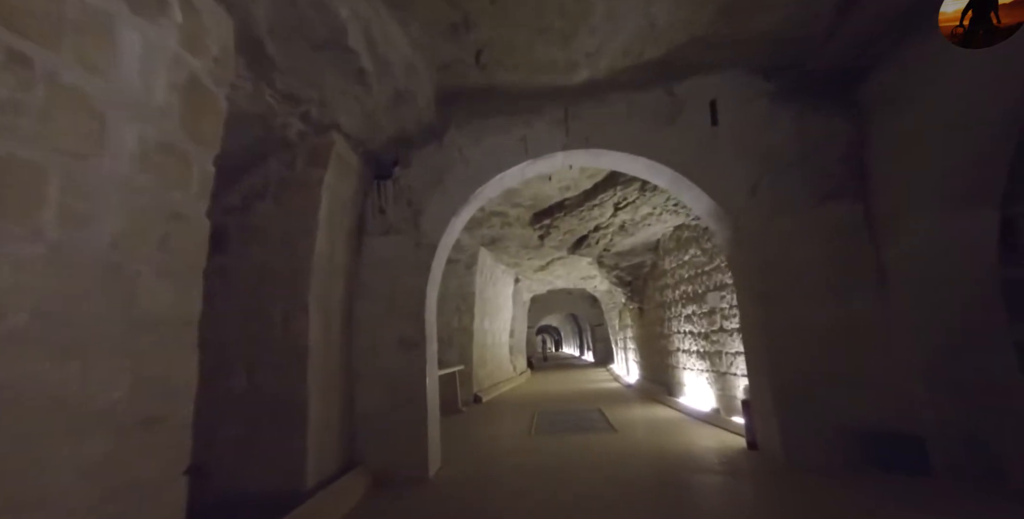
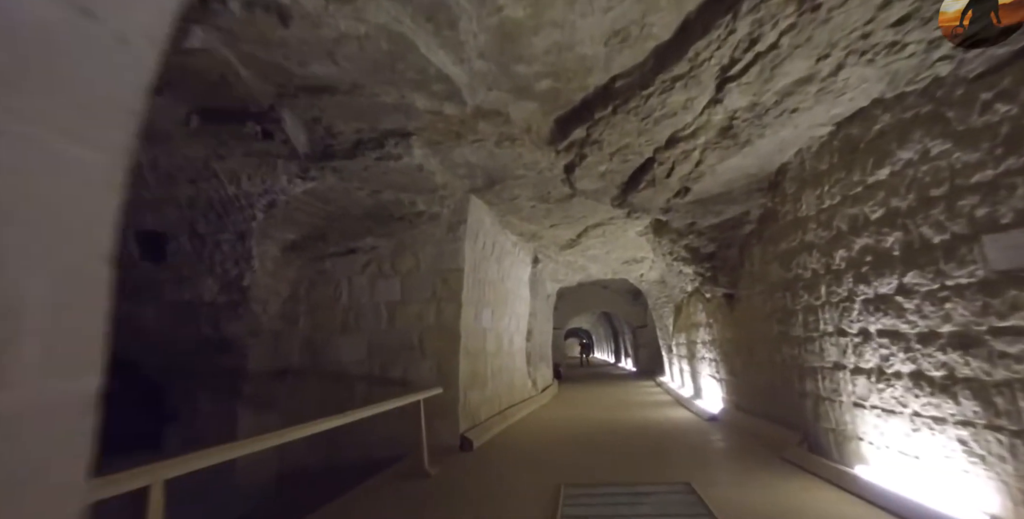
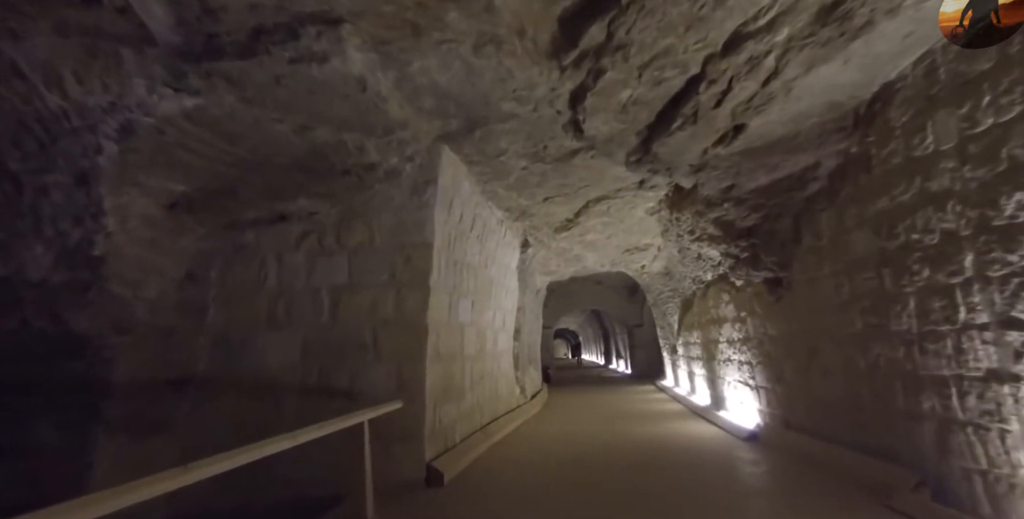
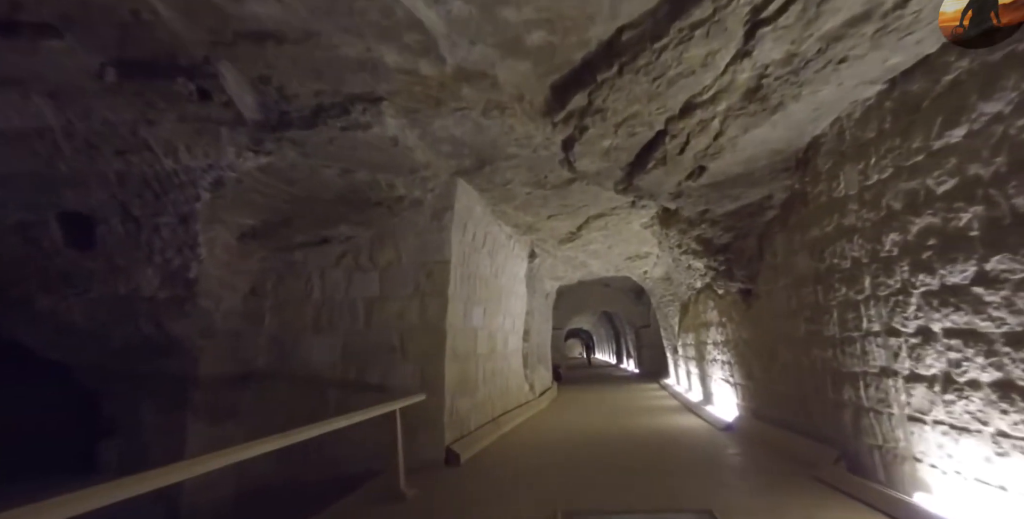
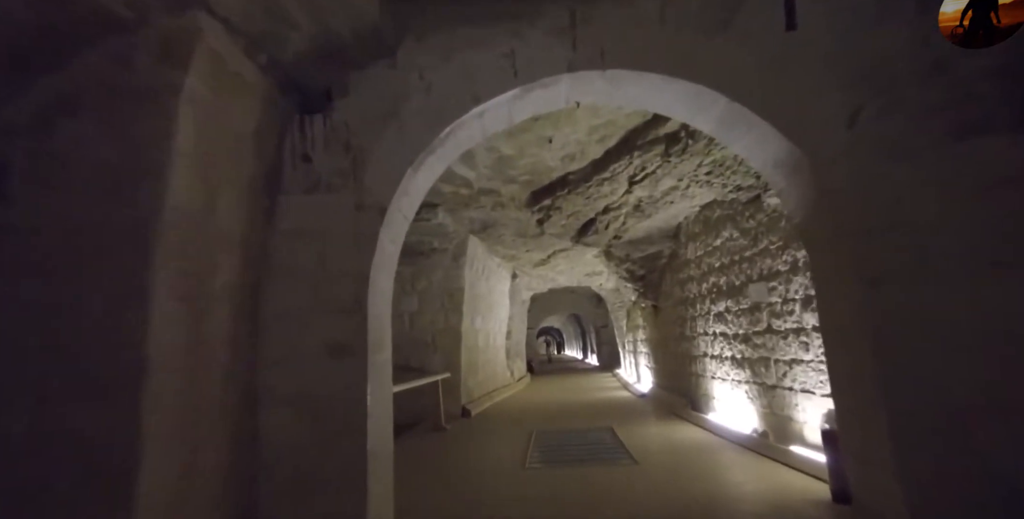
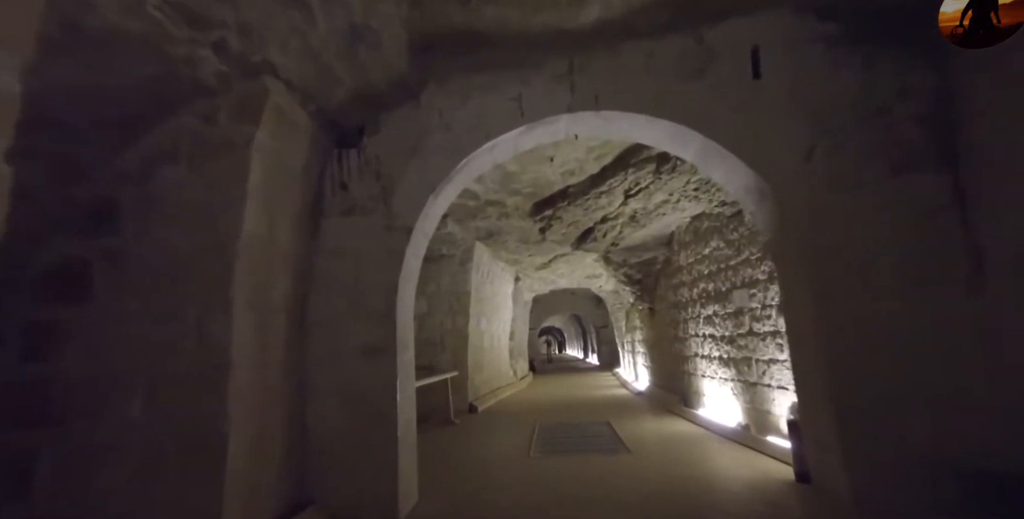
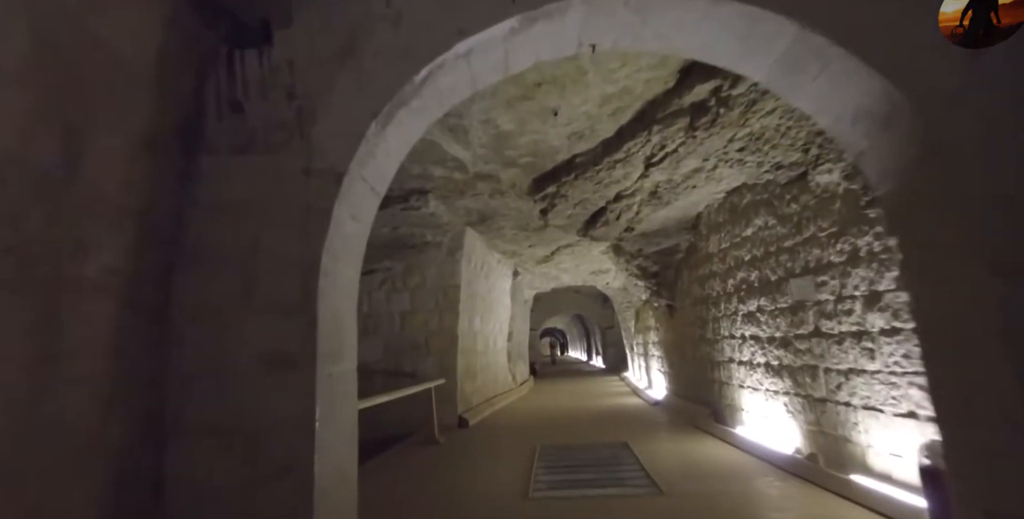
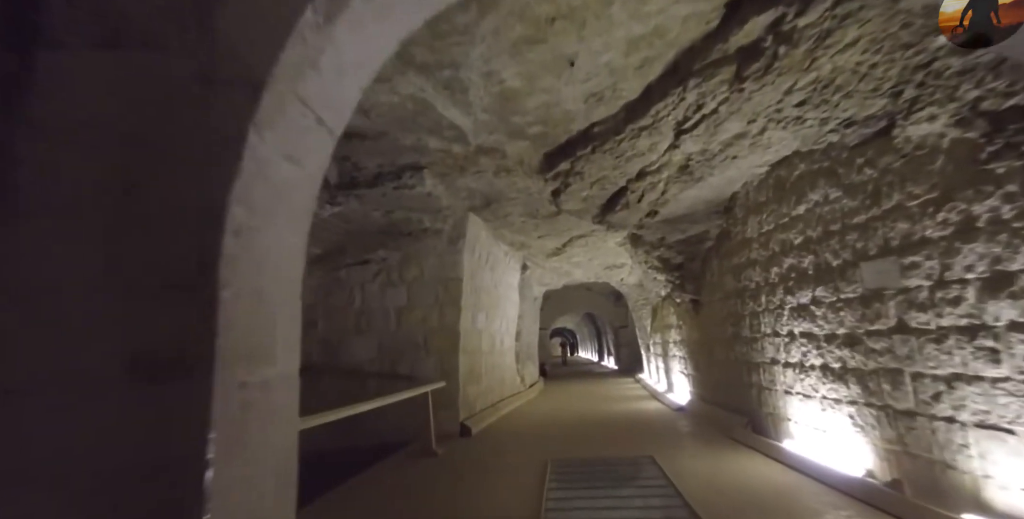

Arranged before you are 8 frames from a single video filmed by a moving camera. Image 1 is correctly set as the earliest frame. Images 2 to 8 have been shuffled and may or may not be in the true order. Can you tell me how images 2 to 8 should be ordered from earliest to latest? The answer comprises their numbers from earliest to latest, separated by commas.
6, 5, 7, 8, 2, 4, 3
